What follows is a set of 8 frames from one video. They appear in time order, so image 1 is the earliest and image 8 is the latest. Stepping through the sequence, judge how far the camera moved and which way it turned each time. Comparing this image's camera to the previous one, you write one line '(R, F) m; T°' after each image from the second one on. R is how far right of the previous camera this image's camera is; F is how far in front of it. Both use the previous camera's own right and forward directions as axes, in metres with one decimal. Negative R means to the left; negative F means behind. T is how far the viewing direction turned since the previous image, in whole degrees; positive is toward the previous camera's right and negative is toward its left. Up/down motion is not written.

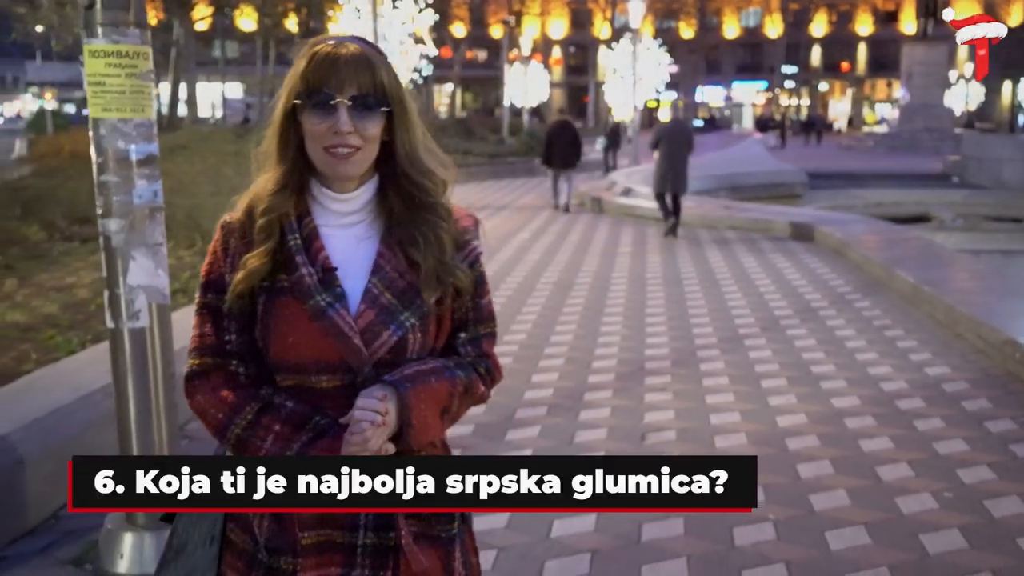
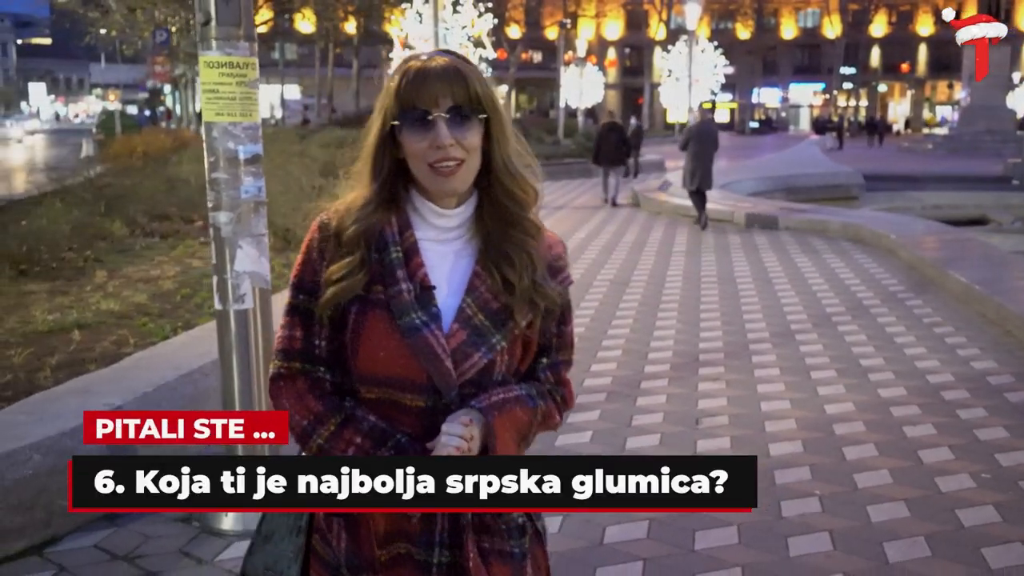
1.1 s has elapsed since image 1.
(-0.1, -0.4) m; -3°
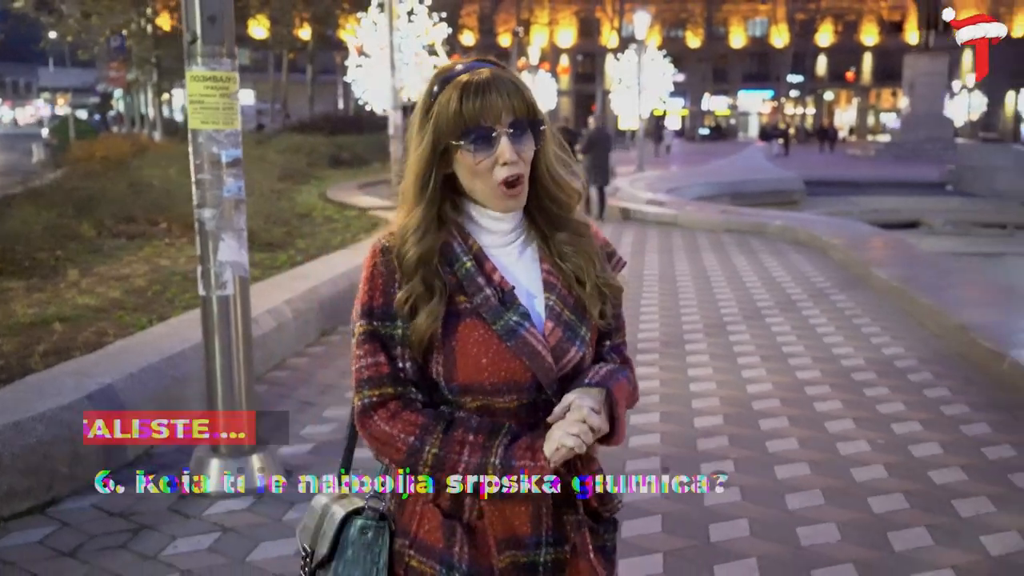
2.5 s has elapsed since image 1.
(0.0, -0.6) m; +2°
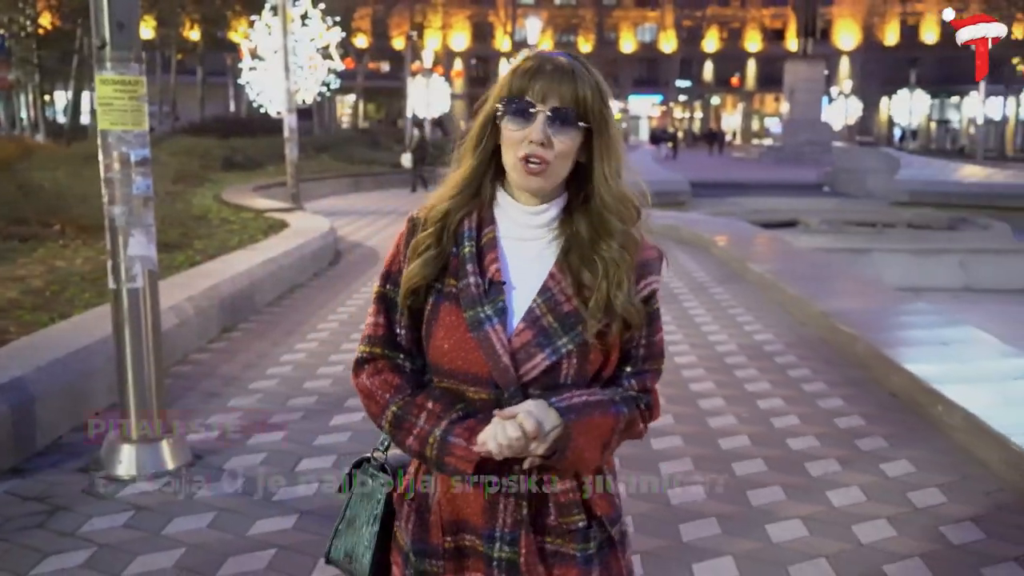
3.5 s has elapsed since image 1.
(0.0, -0.4) m; +6°
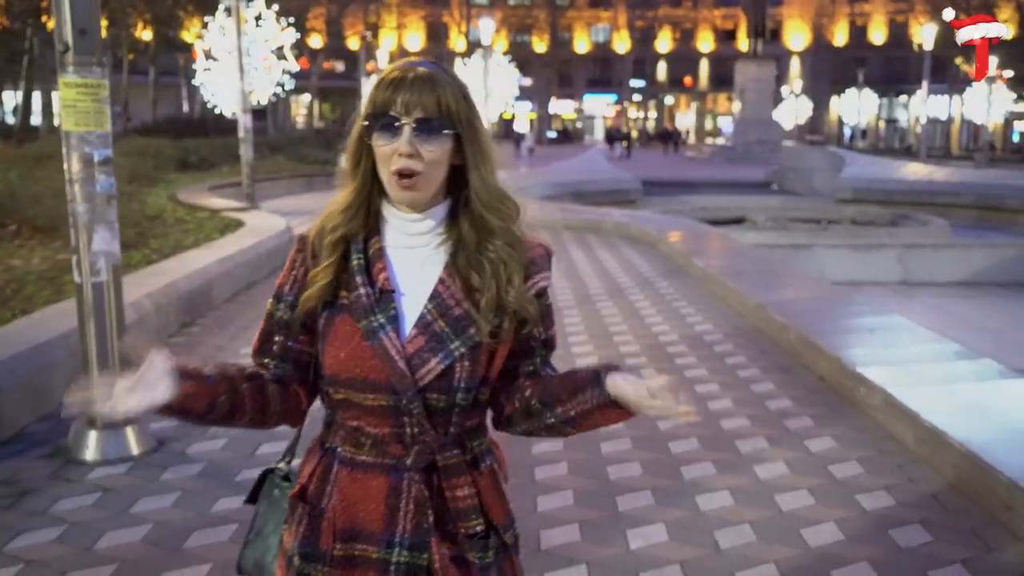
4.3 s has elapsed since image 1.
(0.0, -0.3) m; +2°
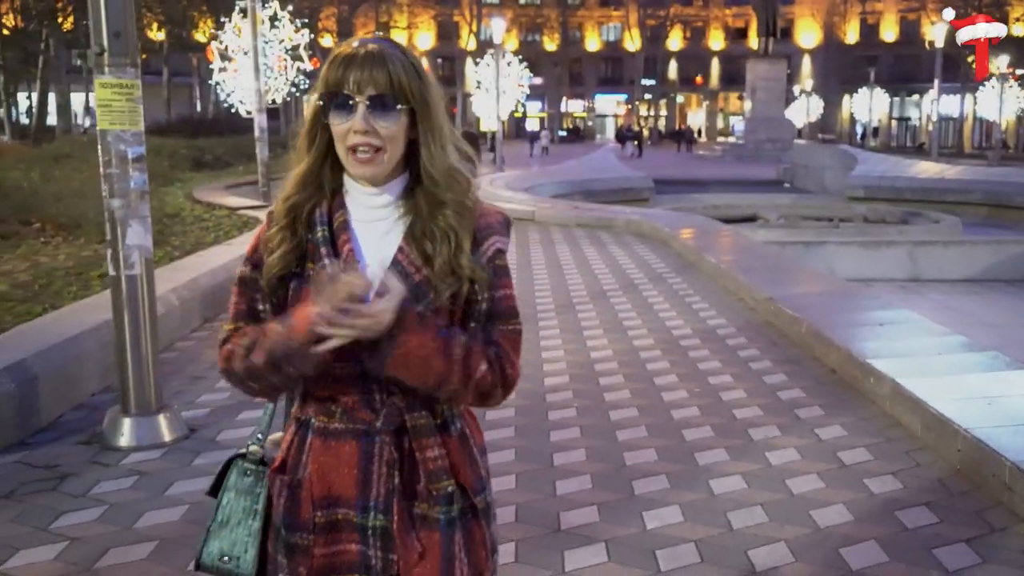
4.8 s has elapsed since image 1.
(0.0, -0.2) m; -1°
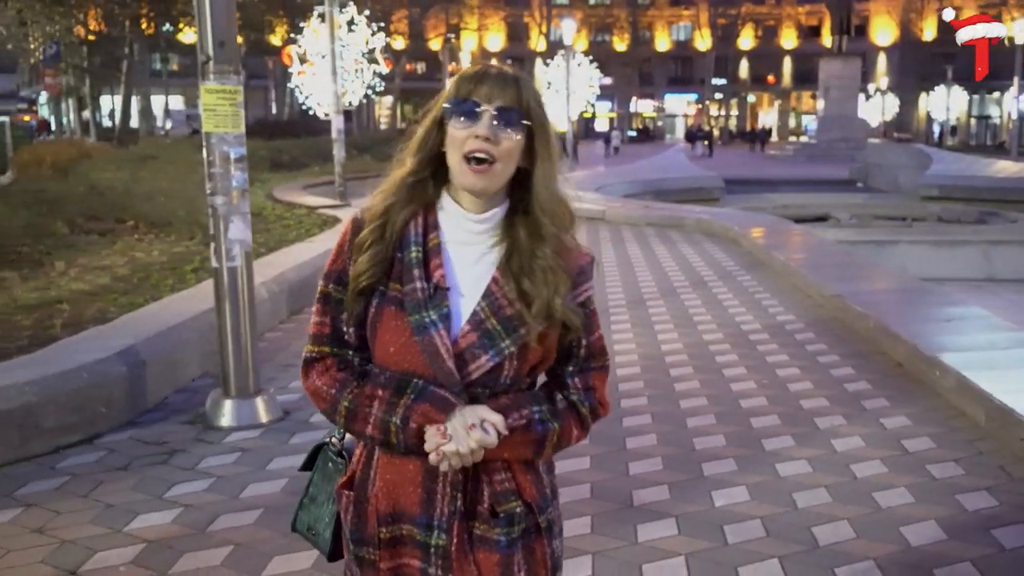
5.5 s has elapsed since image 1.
(0.0, -0.3) m; -4°
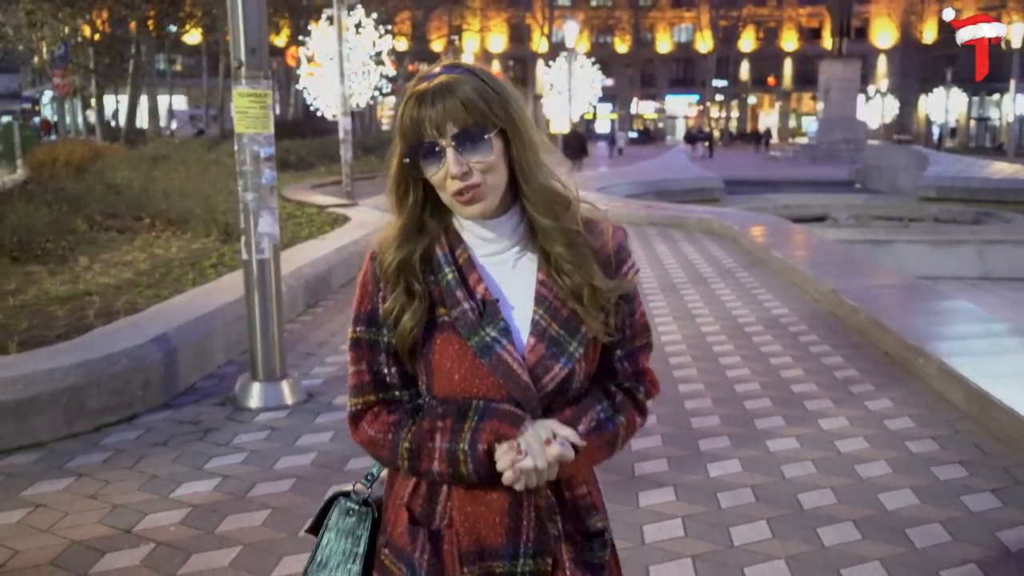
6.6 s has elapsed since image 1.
(-0.1, -0.4) m; 0°
